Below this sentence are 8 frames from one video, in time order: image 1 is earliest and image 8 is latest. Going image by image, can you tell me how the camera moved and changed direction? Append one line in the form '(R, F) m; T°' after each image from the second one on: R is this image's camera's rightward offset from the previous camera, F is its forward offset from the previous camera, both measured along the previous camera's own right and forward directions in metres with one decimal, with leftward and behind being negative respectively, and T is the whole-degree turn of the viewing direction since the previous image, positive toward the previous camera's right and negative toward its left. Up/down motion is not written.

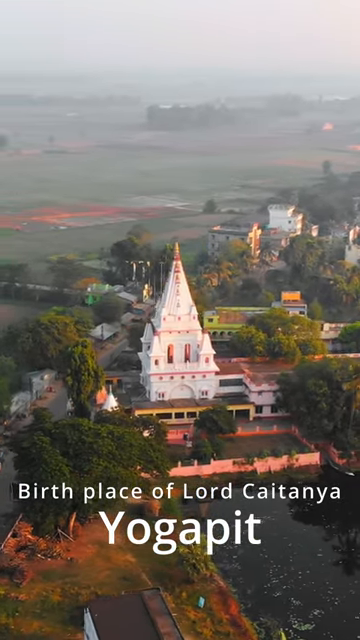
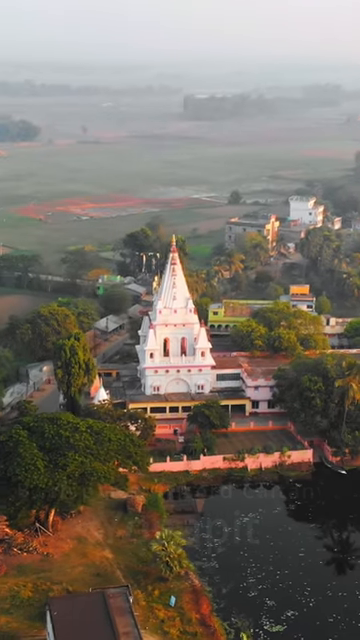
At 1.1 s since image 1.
(+1.8, +0.5) m; -2°
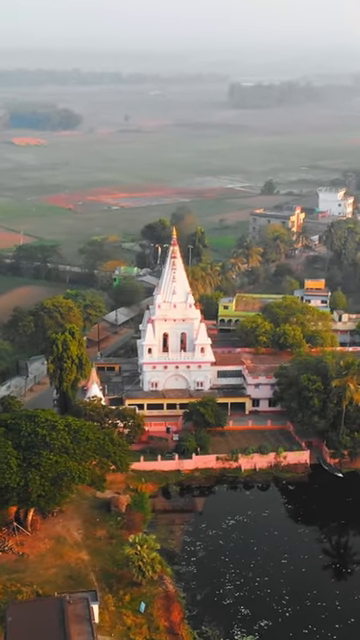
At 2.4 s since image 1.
(+2.0, +0.9) m; -3°
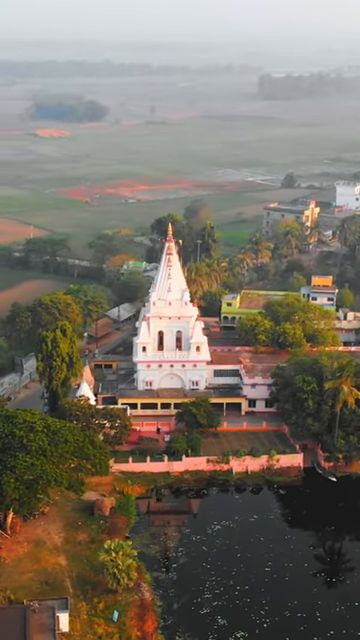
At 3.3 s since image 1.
(+1.4, +0.8) m; -2°
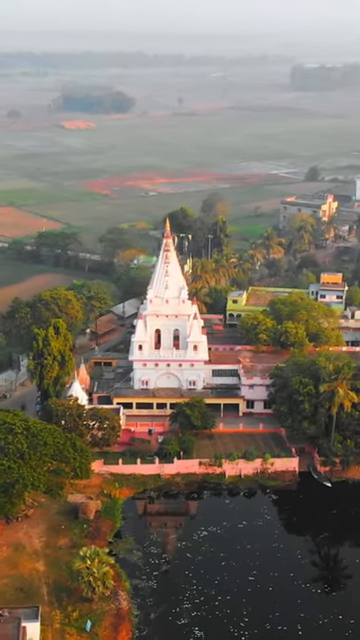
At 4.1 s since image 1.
(+1.4, +0.8) m; -2°
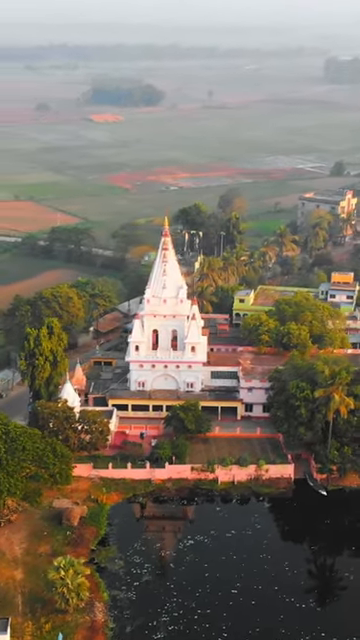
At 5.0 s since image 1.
(+1.4, +0.9) m; -2°
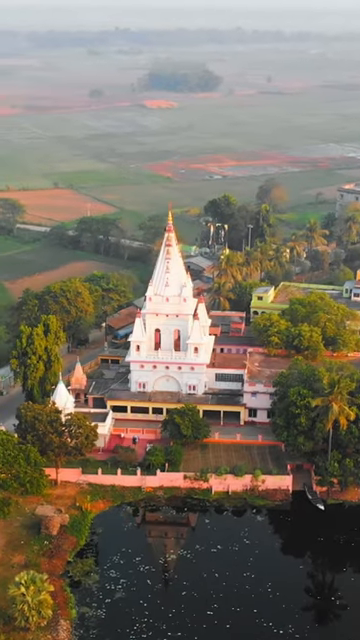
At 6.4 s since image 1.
(+2.2, +1.5) m; -4°
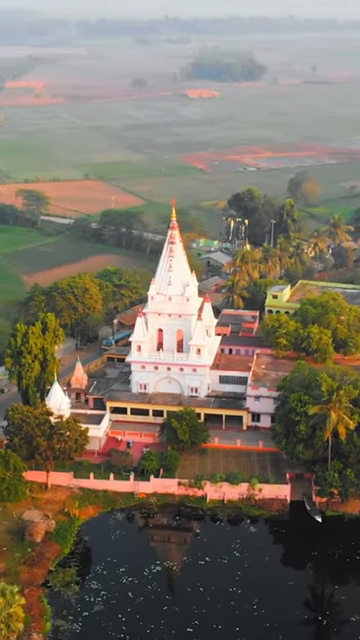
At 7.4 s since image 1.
(+1.6, +1.1) m; -3°
